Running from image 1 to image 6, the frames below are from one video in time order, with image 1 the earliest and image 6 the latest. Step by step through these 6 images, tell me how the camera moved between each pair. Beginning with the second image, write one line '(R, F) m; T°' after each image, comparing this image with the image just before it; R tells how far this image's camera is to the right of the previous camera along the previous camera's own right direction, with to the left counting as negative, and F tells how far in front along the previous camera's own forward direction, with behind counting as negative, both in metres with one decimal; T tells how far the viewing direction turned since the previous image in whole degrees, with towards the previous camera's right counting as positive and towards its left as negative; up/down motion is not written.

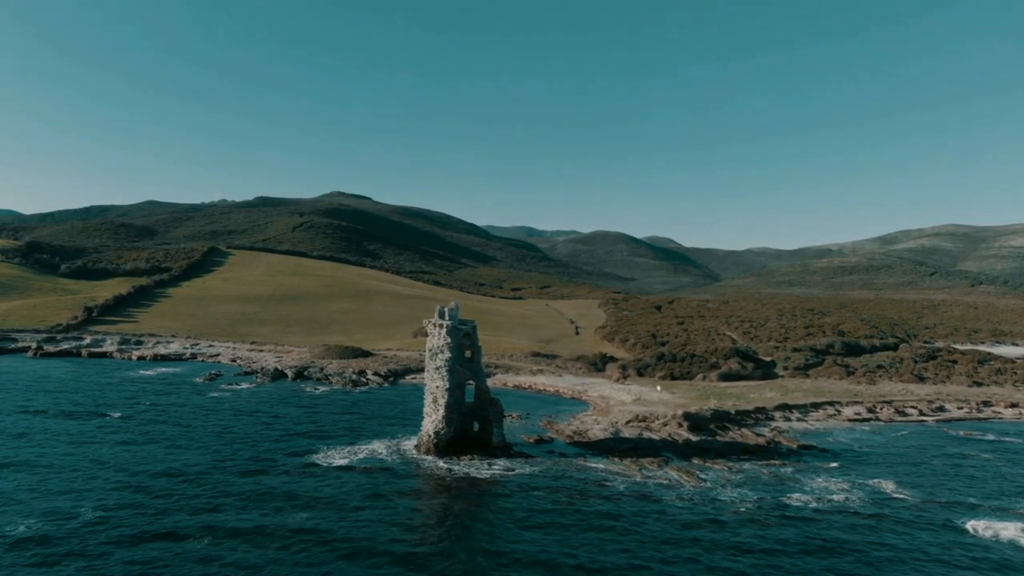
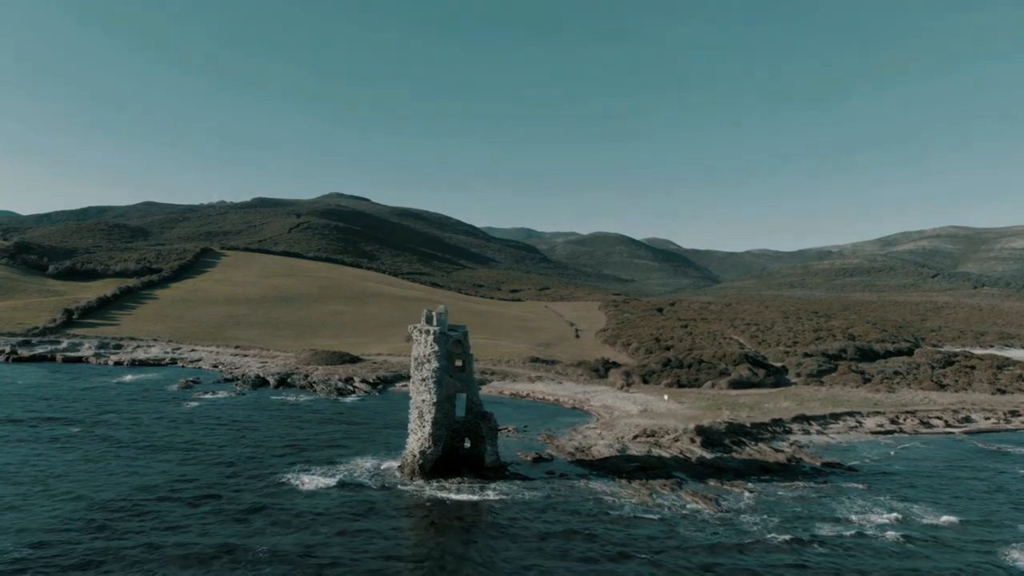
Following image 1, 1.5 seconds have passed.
(+0.1, +3.0) m; 0°
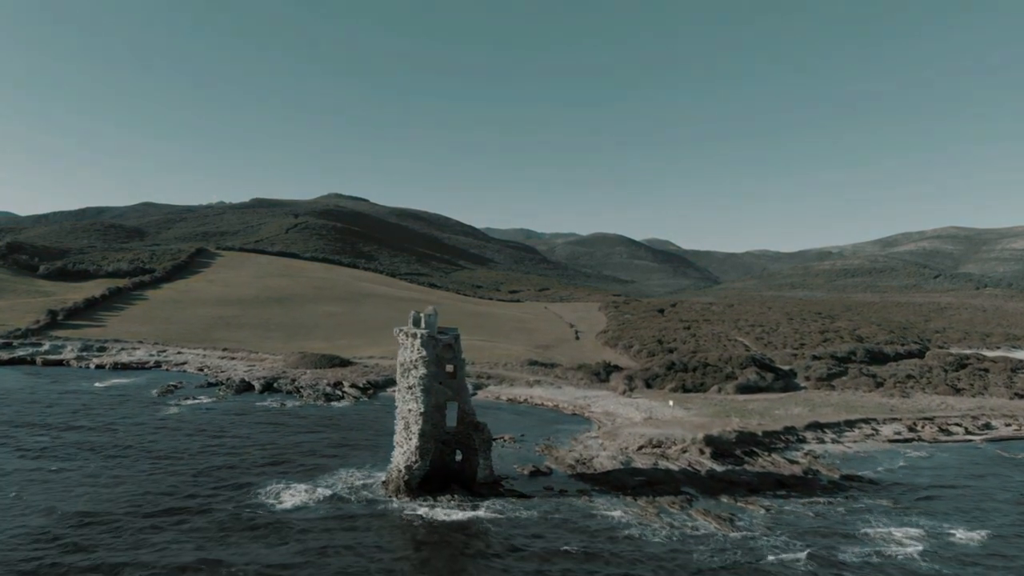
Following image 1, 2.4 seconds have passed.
(+0.2, +2.2) m; 0°
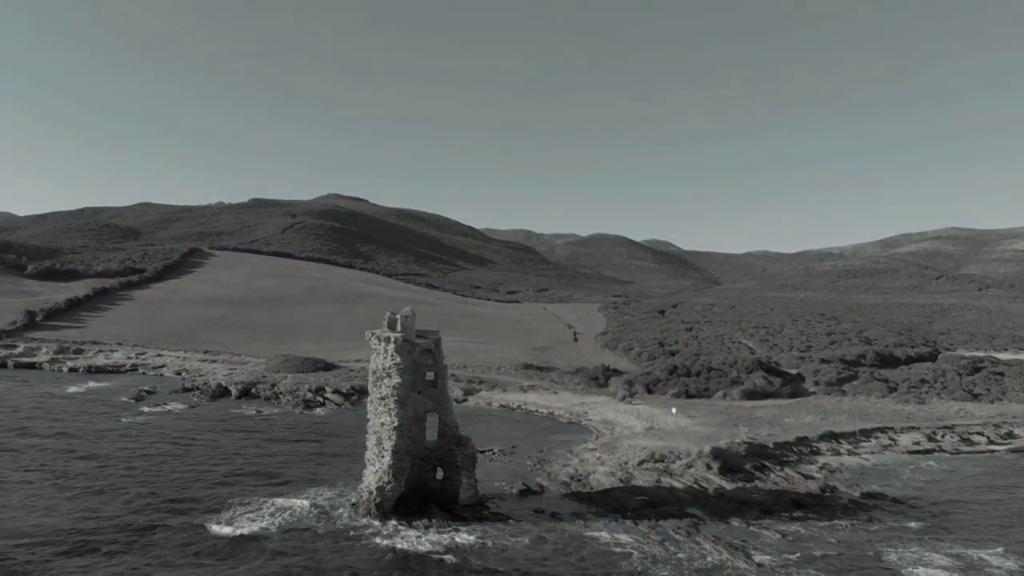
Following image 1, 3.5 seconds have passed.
(+0.5, +2.6) m; 0°
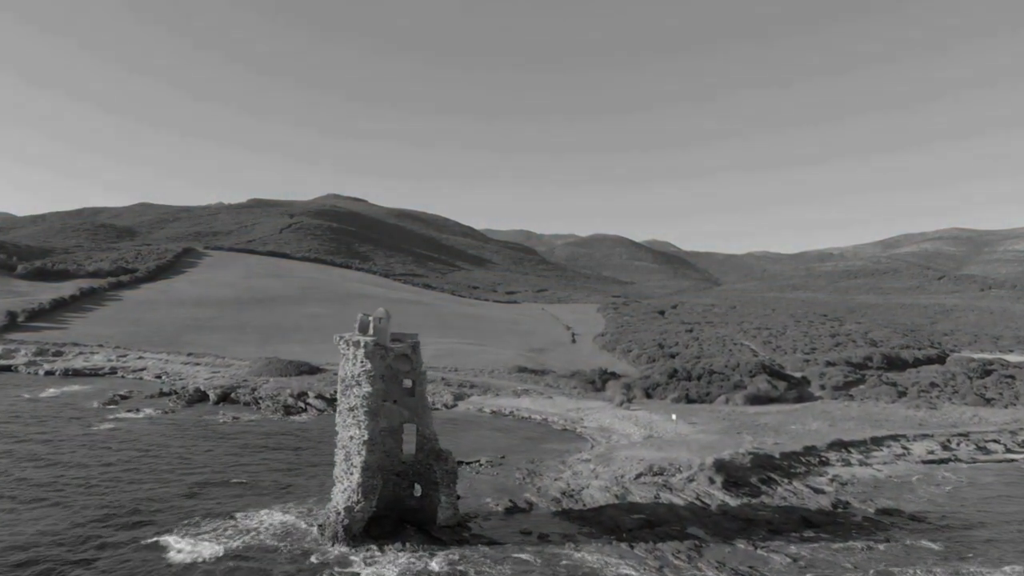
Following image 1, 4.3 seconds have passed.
(+0.6, +2.0) m; 0°
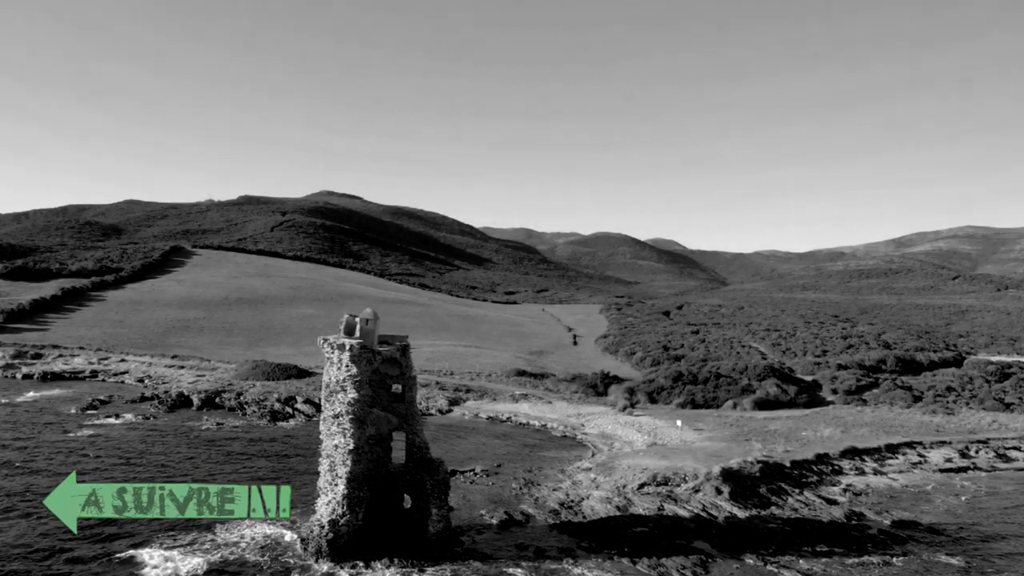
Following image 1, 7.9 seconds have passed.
(+0.5, +1.0) m; -1°
